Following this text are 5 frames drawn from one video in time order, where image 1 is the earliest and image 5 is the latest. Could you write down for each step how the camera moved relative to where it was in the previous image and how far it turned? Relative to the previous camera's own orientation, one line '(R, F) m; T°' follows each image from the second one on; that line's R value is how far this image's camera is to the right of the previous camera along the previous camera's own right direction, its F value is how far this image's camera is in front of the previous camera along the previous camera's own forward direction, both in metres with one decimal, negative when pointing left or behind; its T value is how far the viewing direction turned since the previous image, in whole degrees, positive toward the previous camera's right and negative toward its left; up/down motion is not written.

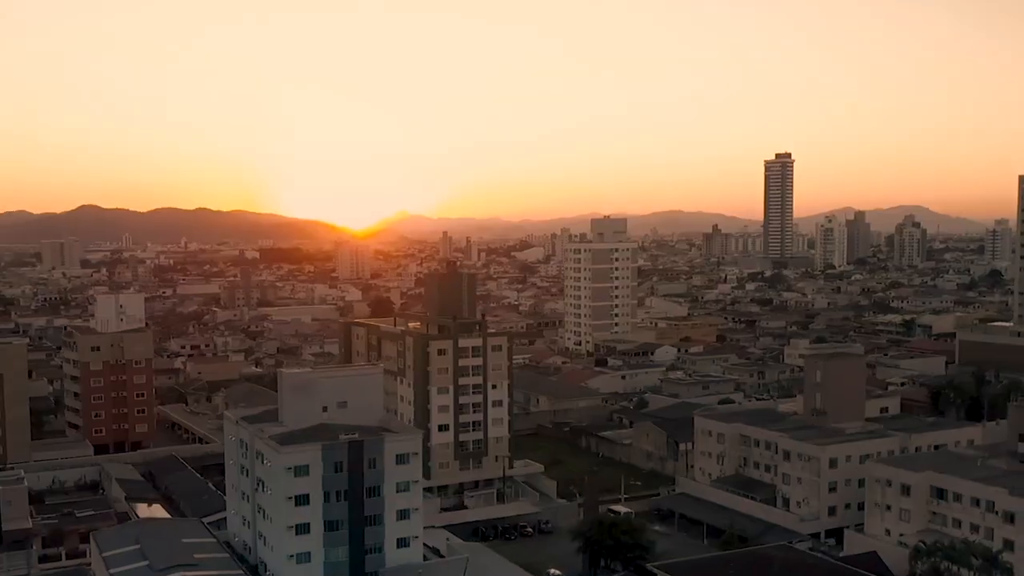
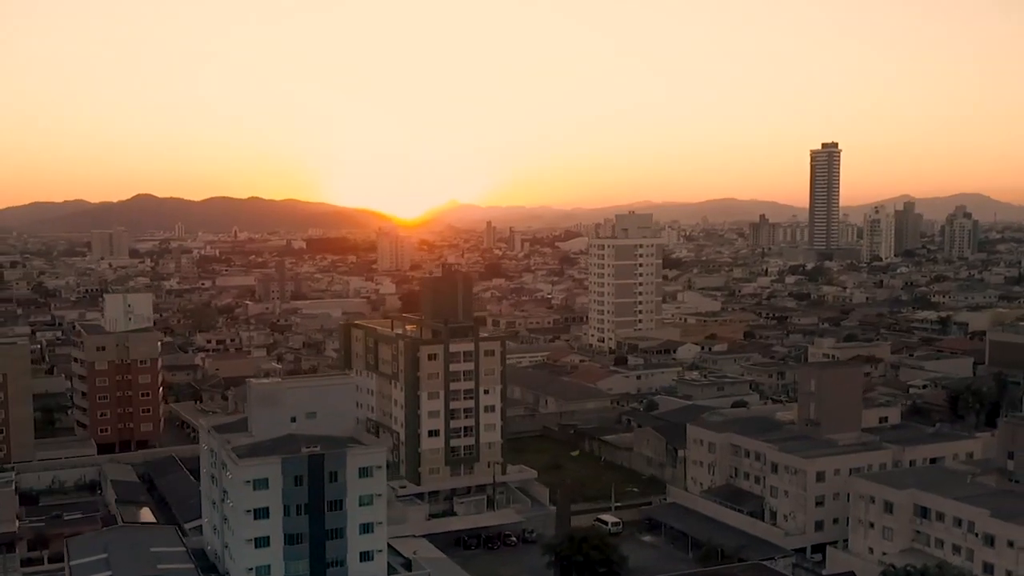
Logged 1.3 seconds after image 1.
(+1.8, +0.4) m; -3°
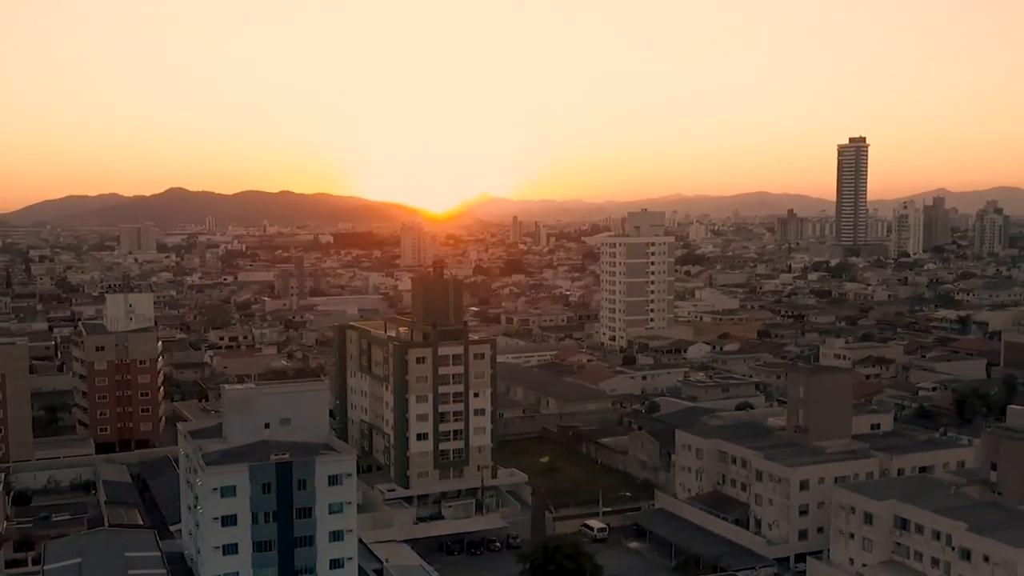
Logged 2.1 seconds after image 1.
(+1.2, +0.2) m; -1°
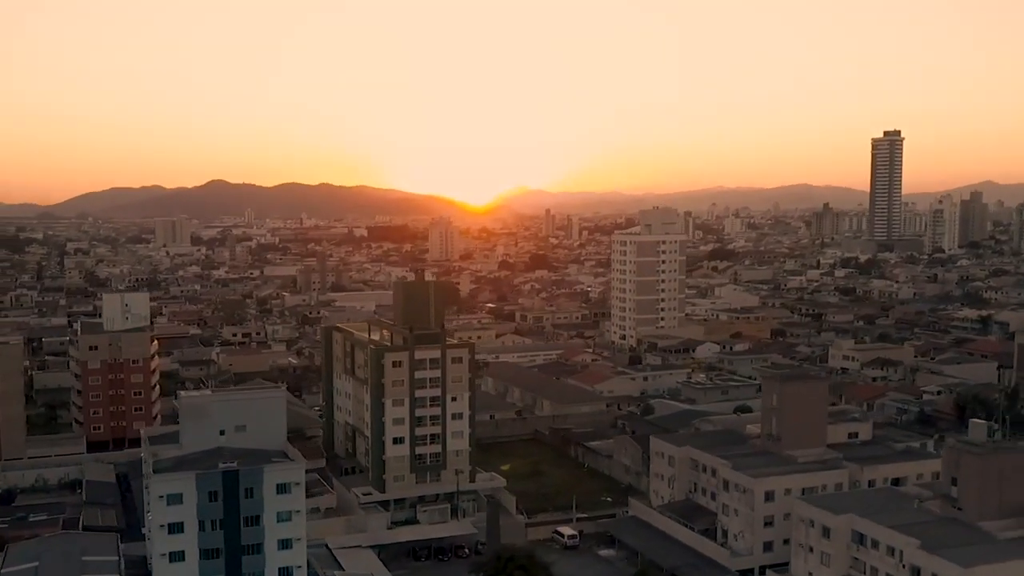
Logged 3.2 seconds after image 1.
(+1.9, +0.1) m; -2°
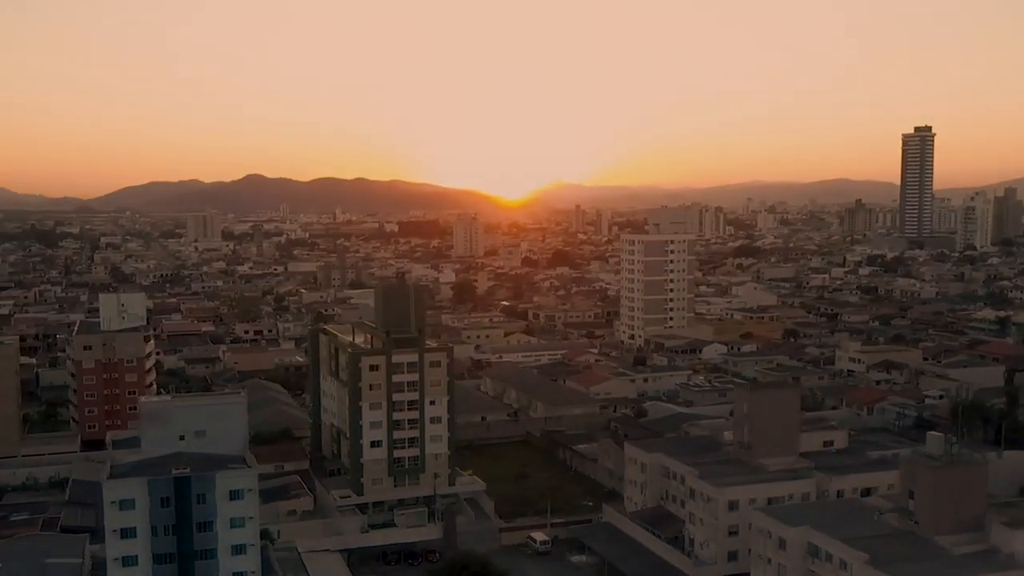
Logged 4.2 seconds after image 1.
(+1.7, 0.0) m; -2°
